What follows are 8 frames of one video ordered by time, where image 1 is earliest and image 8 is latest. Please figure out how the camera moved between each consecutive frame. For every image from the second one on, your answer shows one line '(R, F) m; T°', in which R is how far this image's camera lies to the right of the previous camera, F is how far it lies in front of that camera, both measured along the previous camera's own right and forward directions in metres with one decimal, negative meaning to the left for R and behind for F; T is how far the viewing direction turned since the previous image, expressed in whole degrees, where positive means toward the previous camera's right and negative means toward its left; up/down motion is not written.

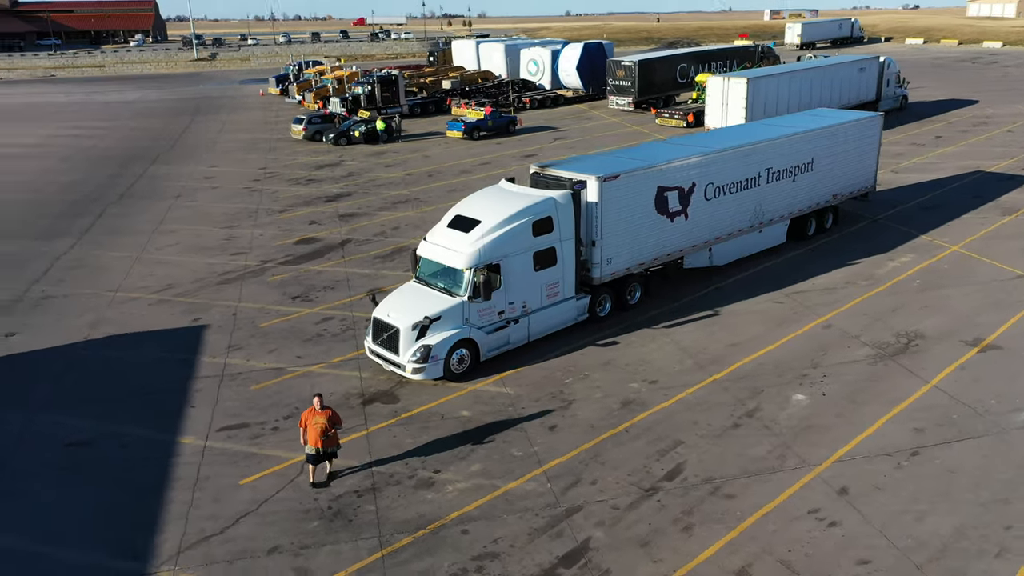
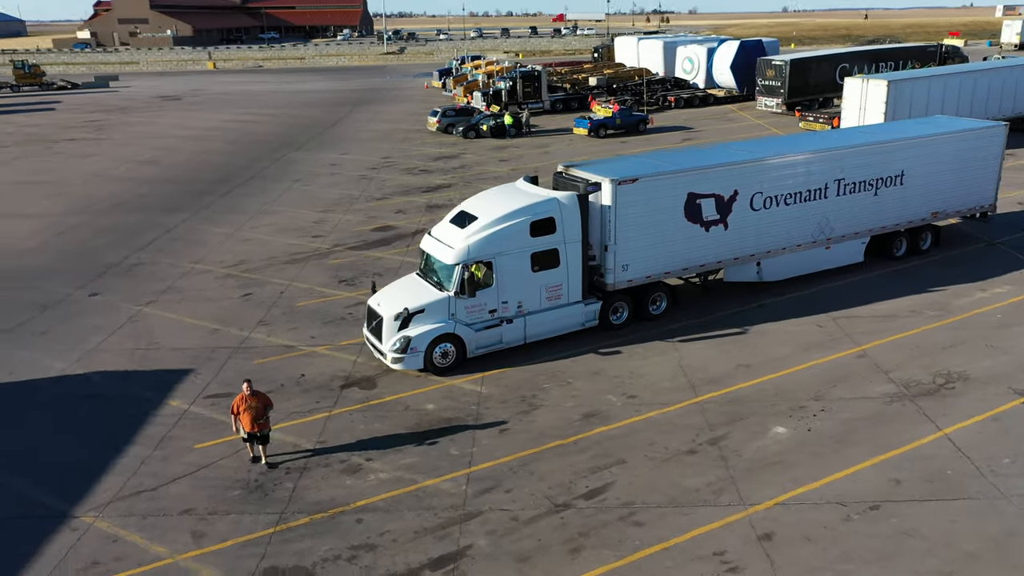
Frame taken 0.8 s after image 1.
(+3.7, +0.6) m; -13°
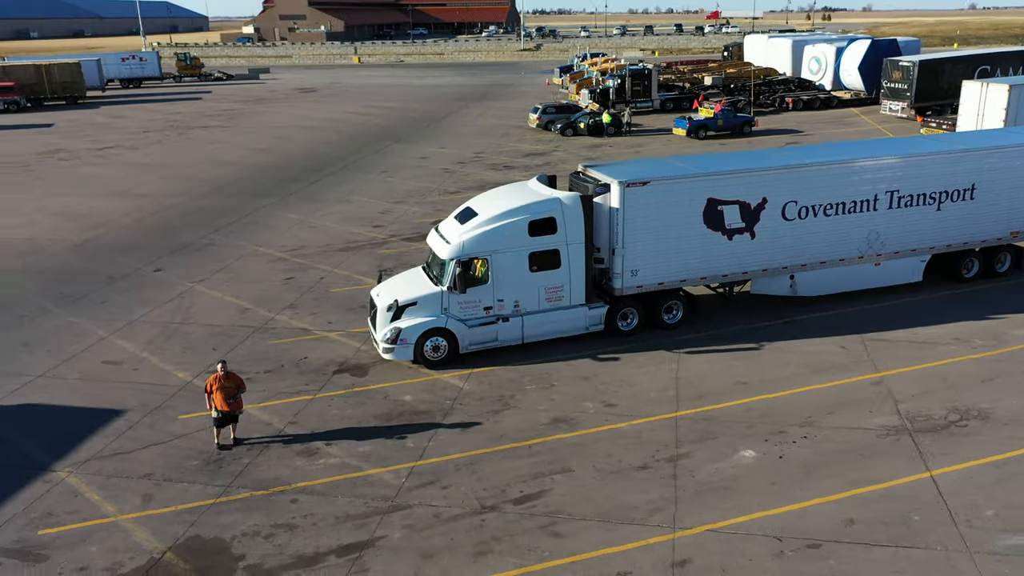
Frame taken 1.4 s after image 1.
(+2.8, +0.3) m; -10°
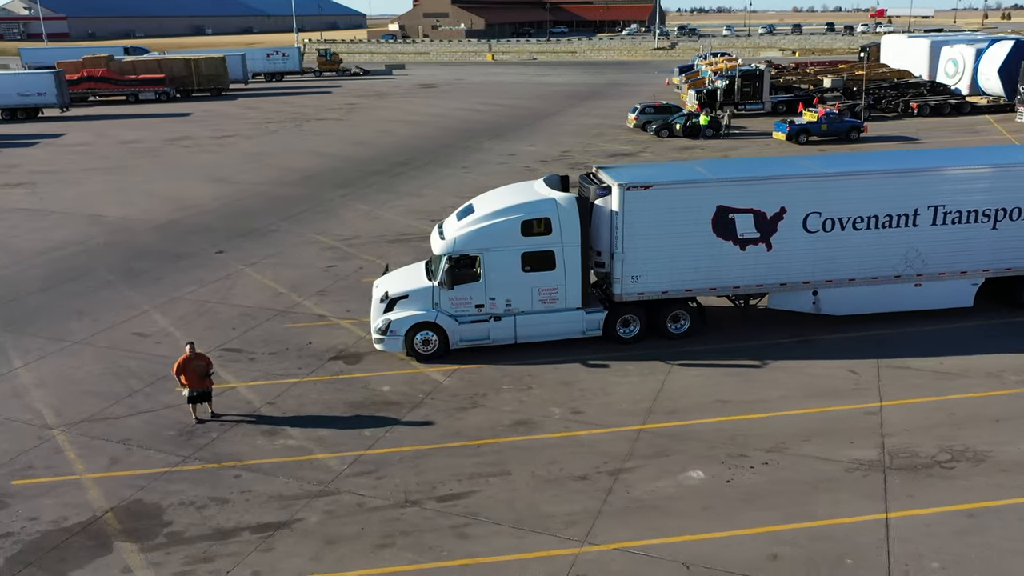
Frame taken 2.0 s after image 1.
(+2.8, +0.3) m; -10°
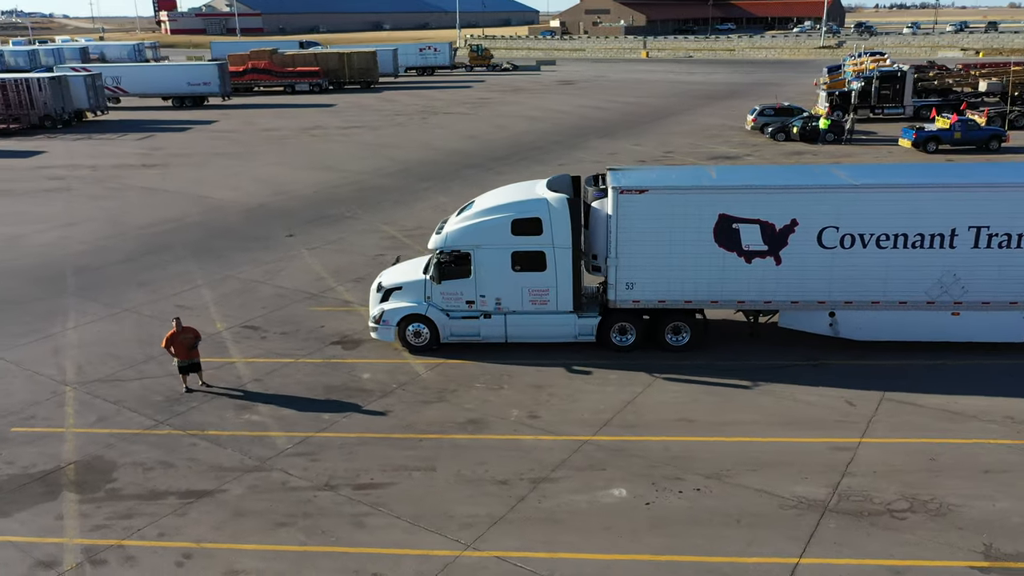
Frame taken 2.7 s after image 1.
(+3.2, +0.4) m; -11°
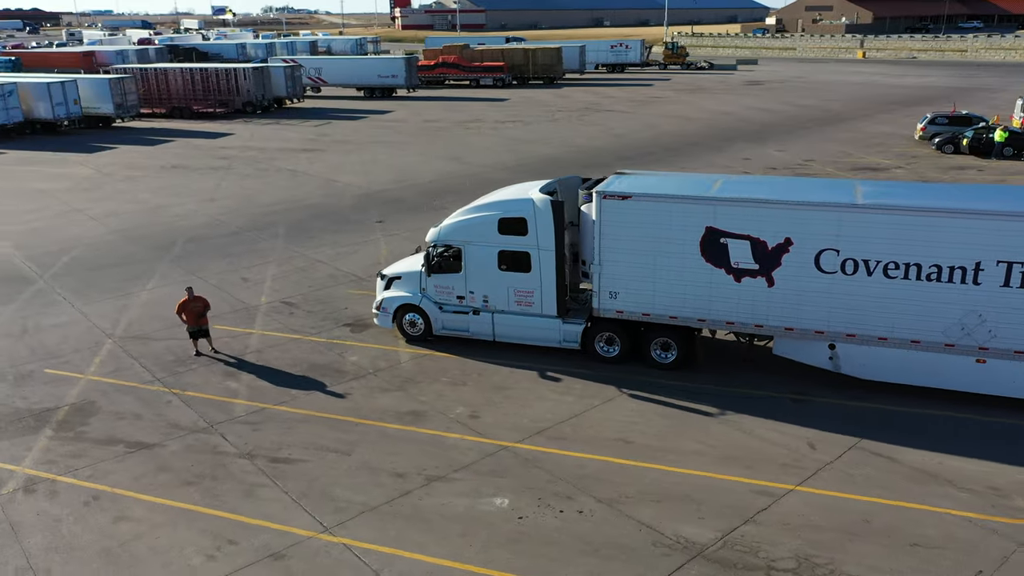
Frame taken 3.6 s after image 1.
(+4.1, +0.6) m; -15°
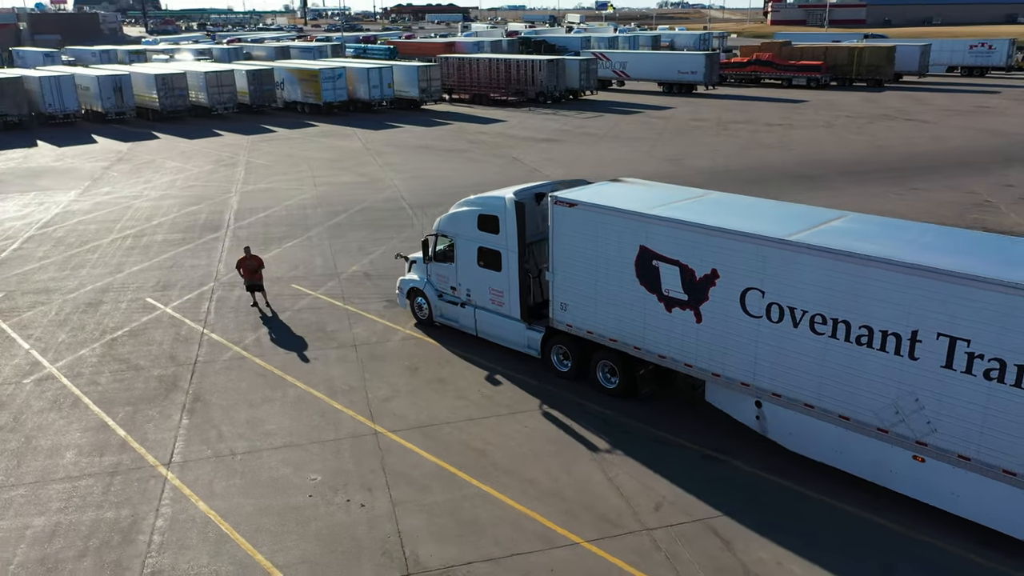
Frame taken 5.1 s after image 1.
(+6.7, +1.6) m; -25°
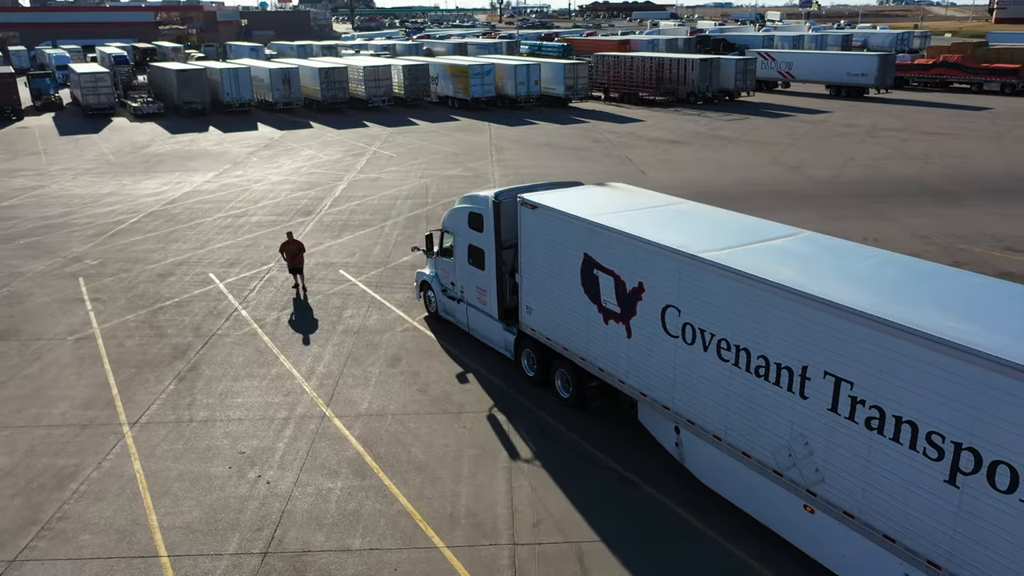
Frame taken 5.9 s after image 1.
(+3.6, +0.5) m; -13°
